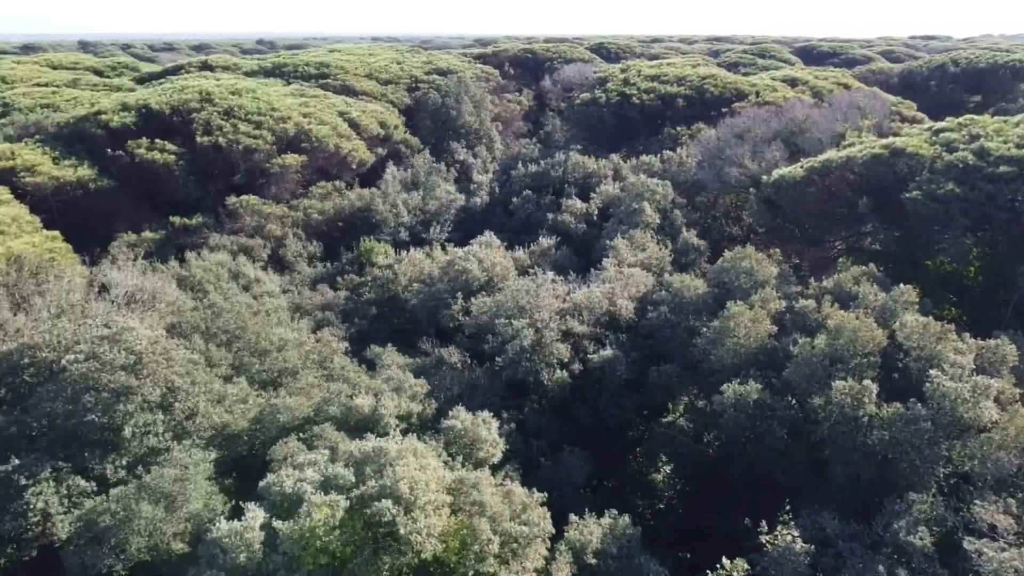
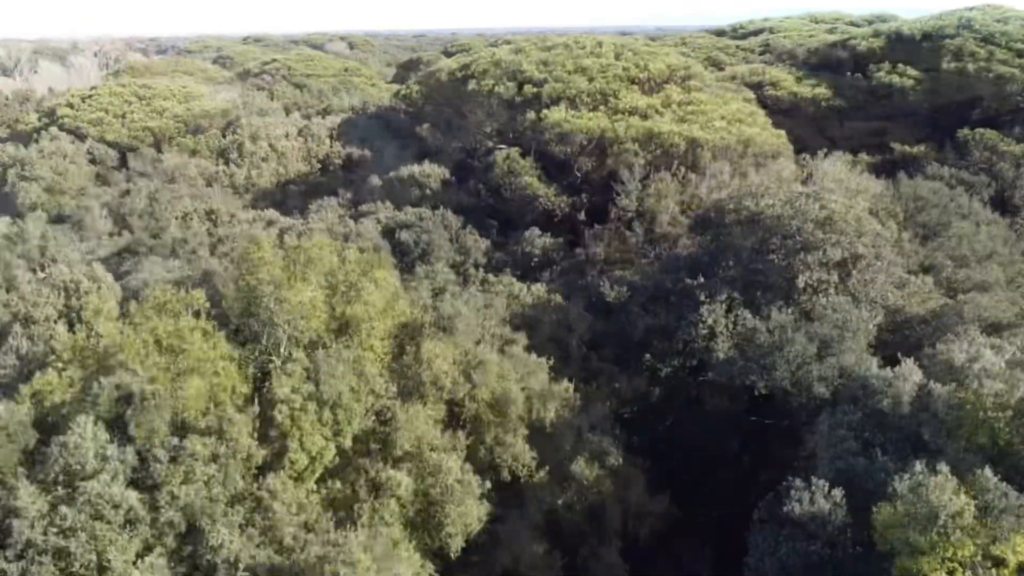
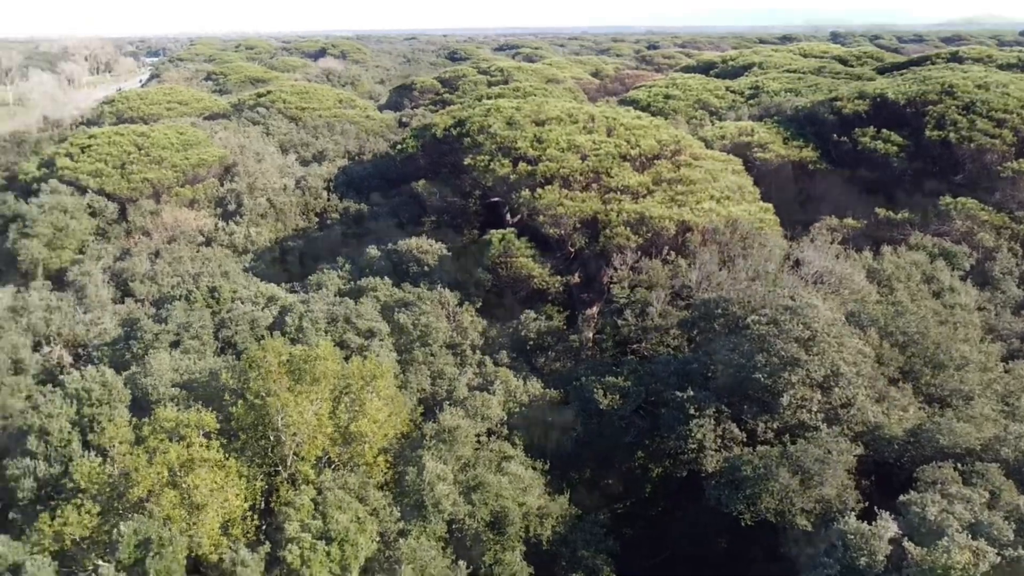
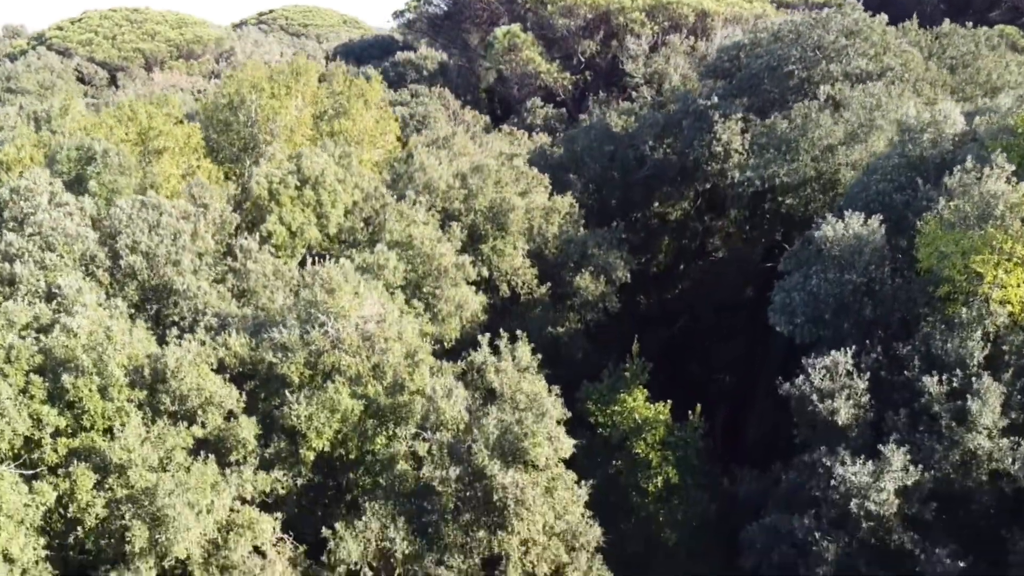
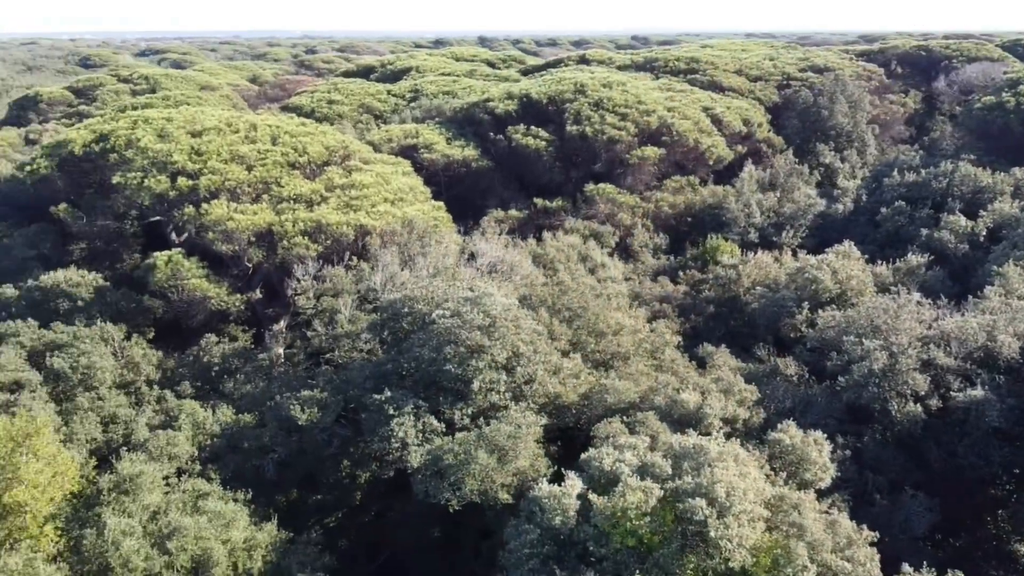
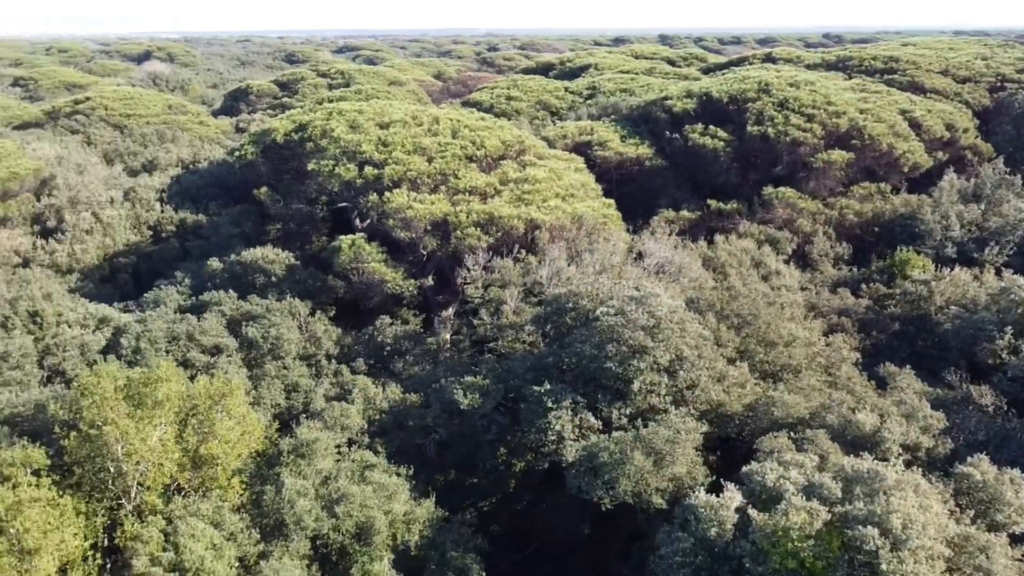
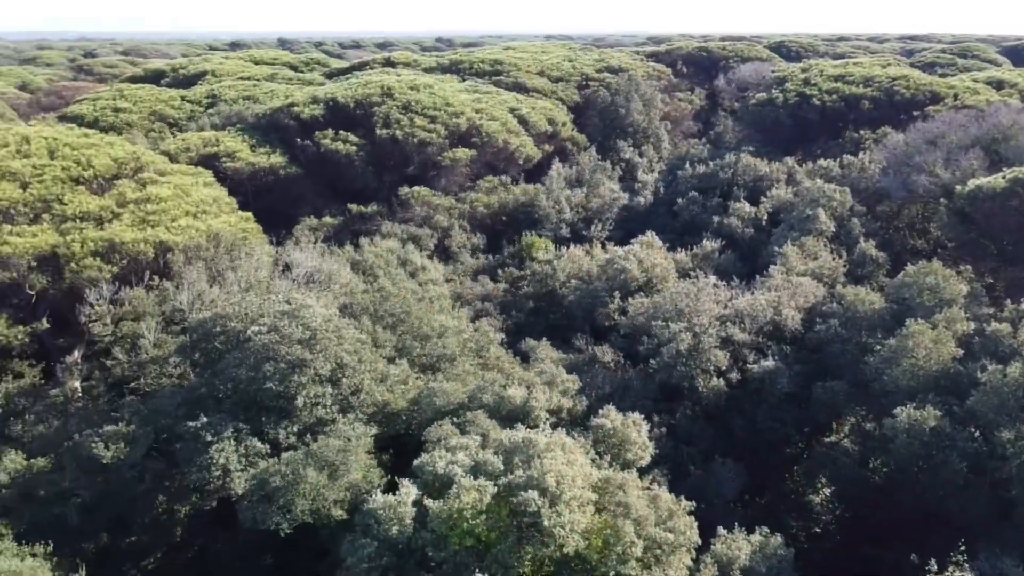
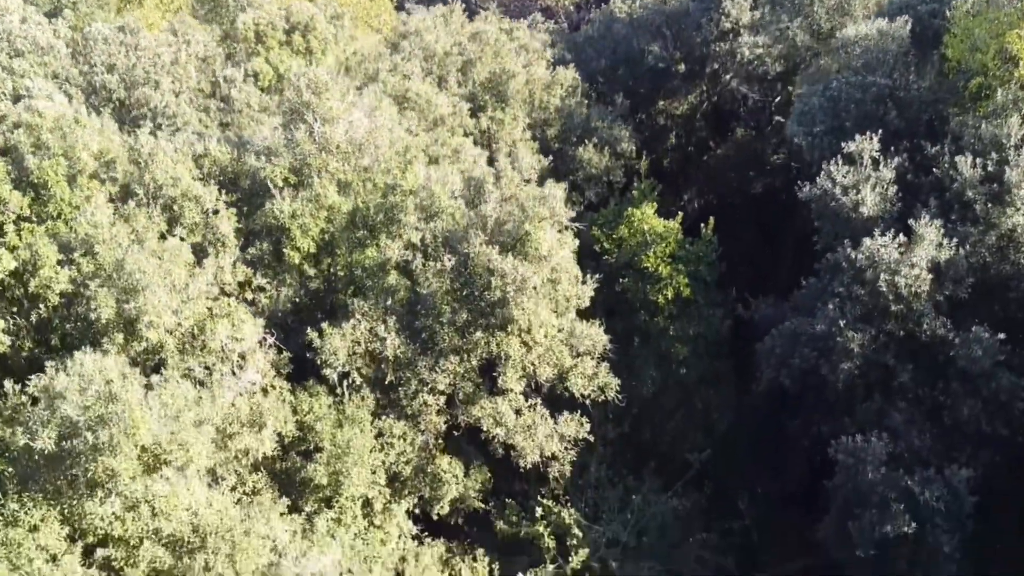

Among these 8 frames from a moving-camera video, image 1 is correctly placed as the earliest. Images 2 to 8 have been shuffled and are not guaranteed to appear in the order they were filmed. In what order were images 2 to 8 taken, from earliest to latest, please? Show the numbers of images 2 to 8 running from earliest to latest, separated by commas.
7, 5, 6, 3, 2, 4, 8
